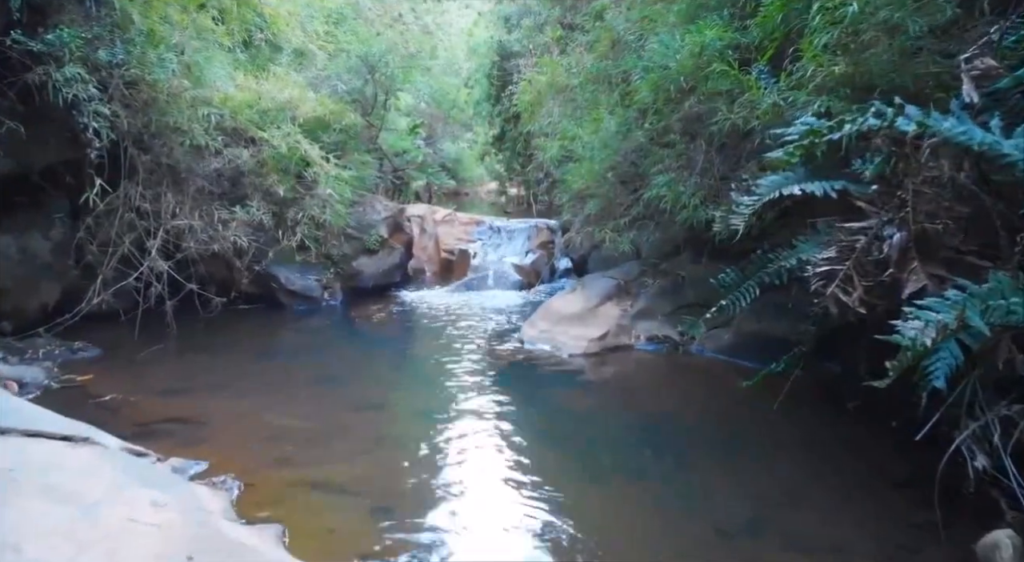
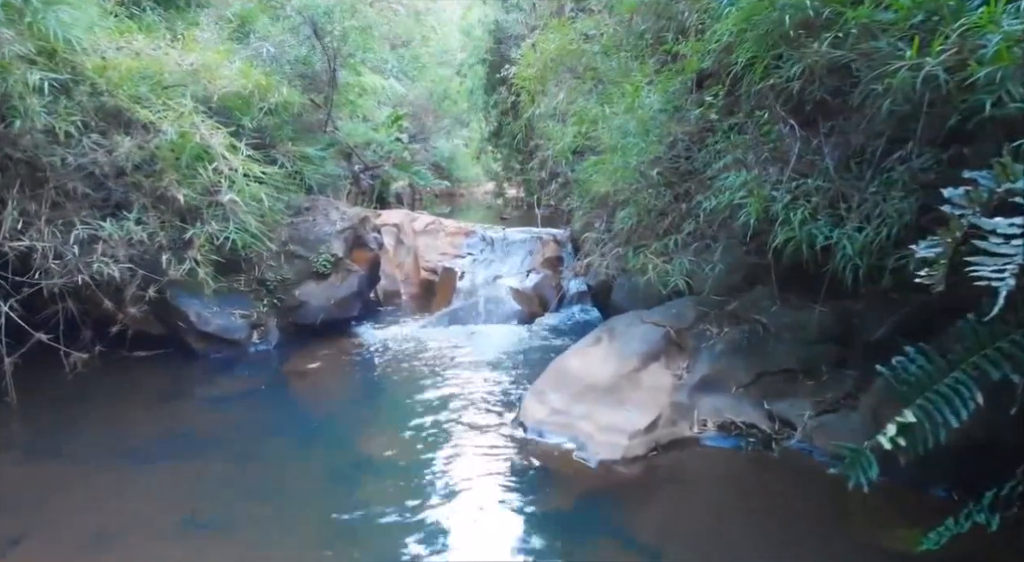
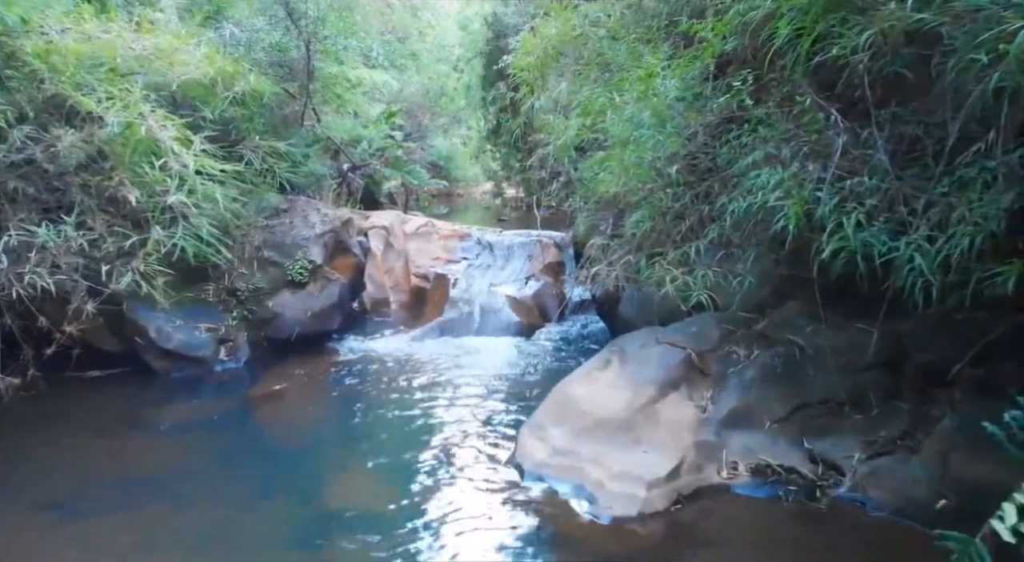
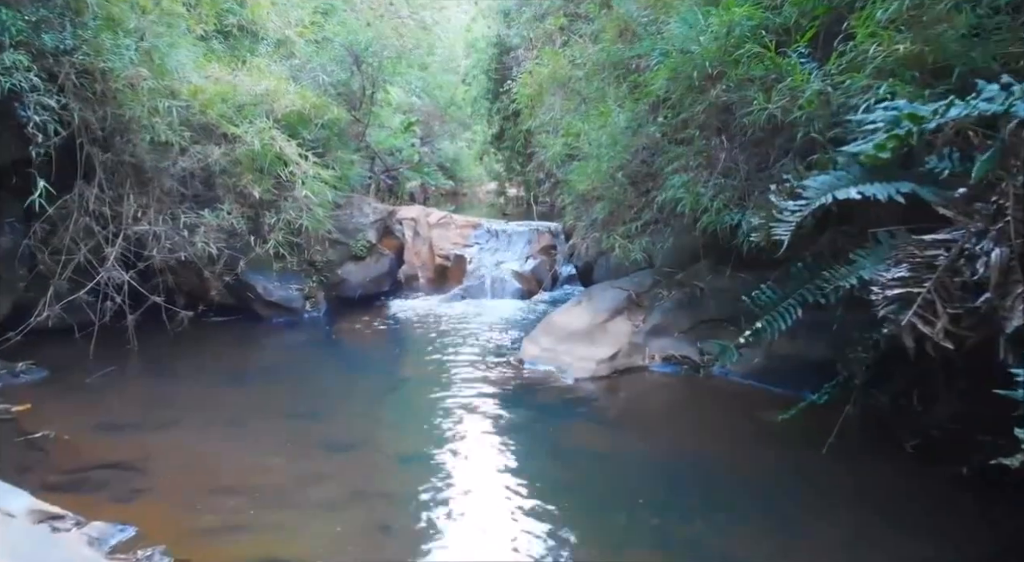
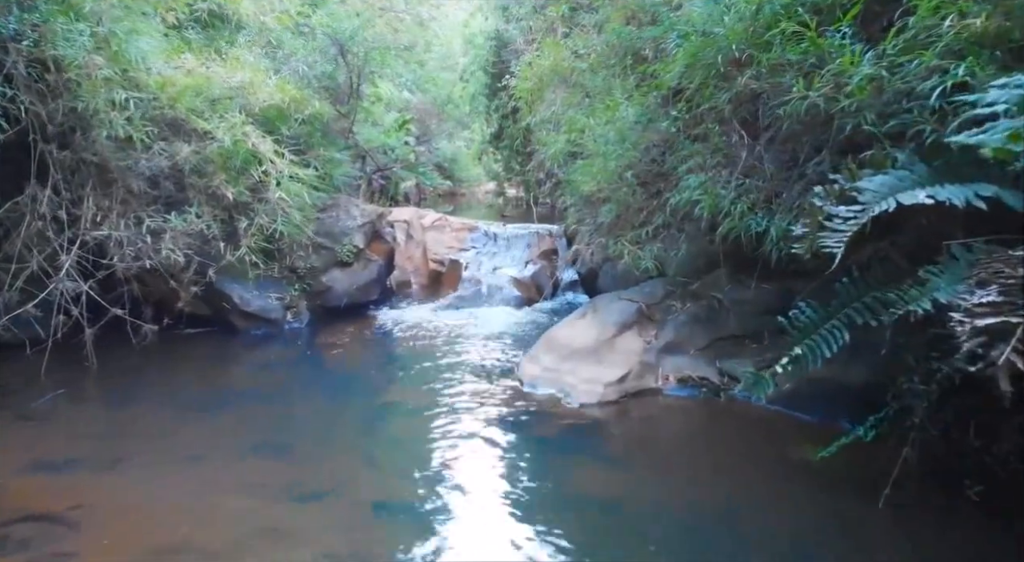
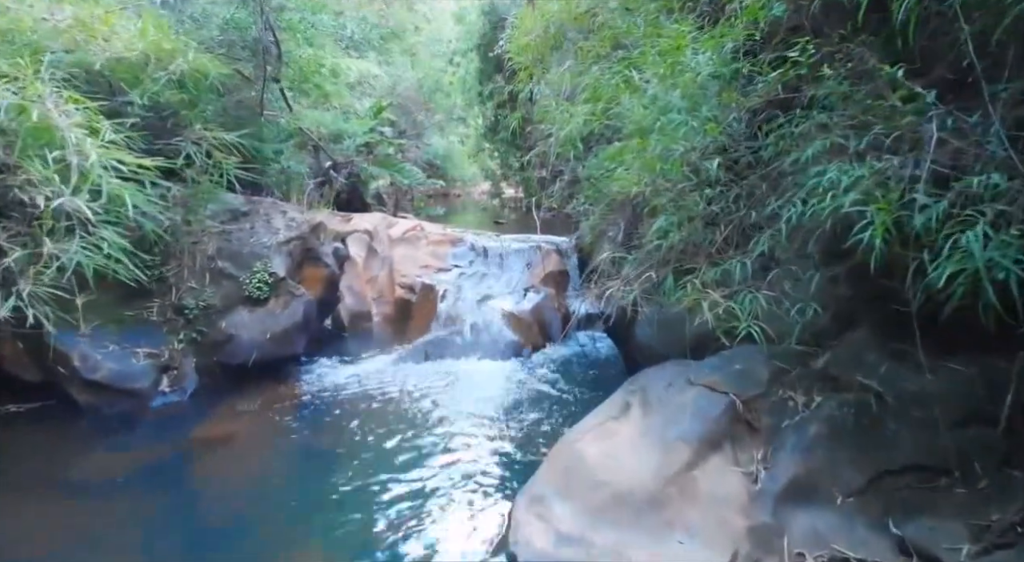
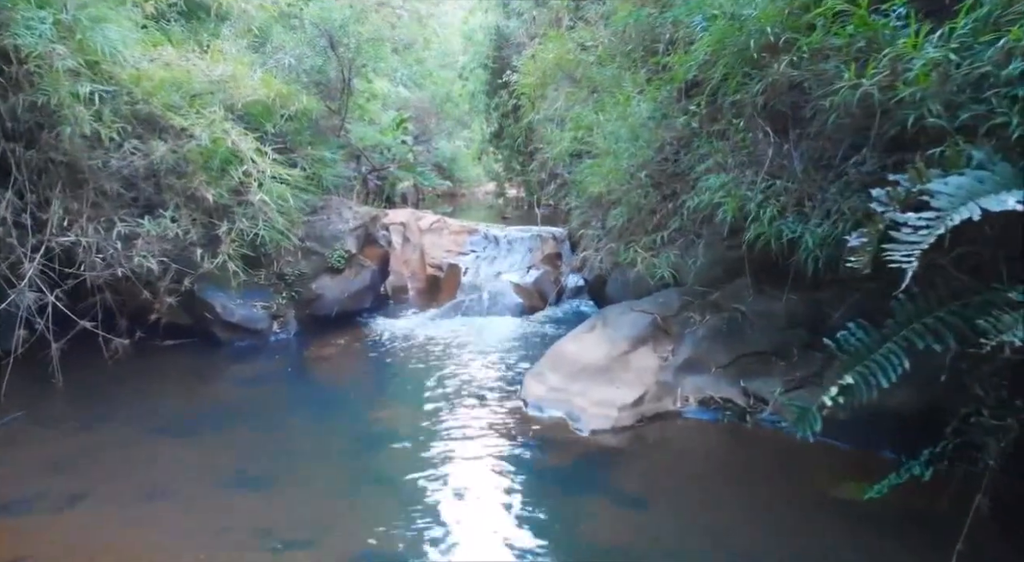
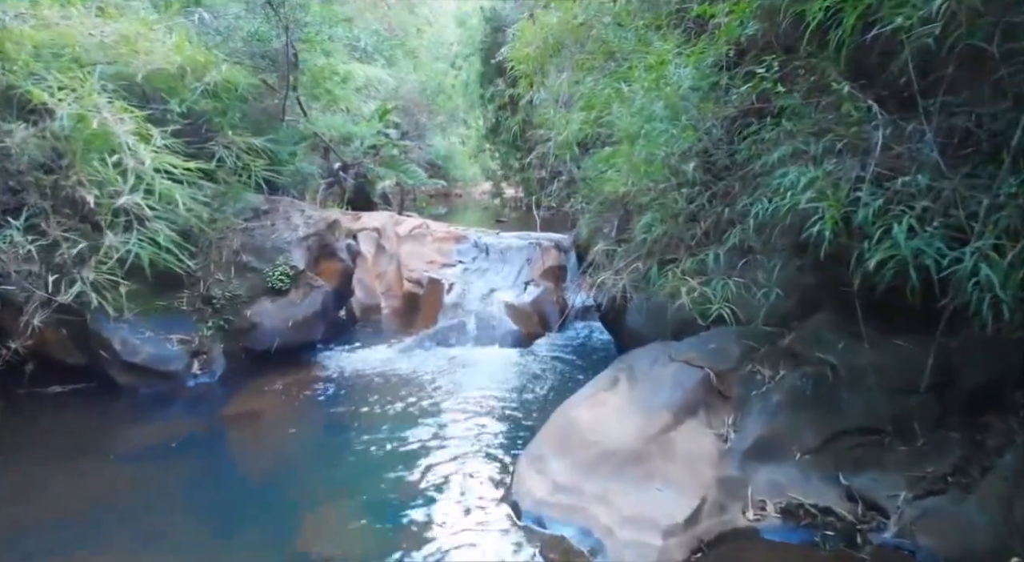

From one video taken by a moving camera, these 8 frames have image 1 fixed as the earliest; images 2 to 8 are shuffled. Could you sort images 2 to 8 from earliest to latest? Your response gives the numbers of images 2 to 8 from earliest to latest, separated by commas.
4, 5, 7, 2, 3, 8, 6
